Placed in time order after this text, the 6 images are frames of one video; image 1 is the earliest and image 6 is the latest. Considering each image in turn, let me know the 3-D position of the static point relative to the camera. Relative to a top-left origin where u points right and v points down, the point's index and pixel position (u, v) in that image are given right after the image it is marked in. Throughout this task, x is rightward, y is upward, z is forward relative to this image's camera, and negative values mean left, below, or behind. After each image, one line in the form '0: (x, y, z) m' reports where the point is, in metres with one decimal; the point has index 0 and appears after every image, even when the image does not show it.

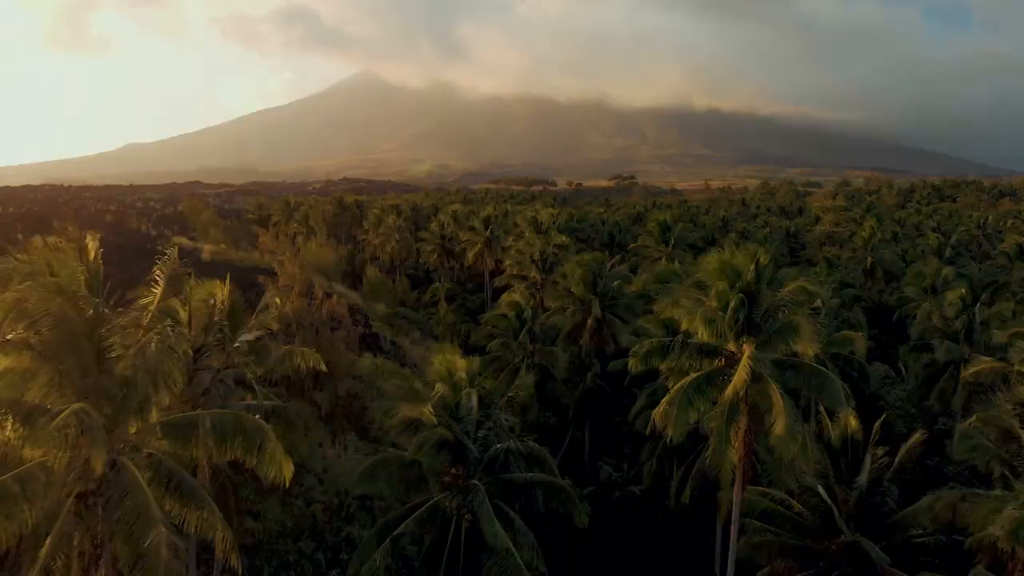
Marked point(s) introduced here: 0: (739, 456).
0: (+4.9, -3.7, +16.1) m
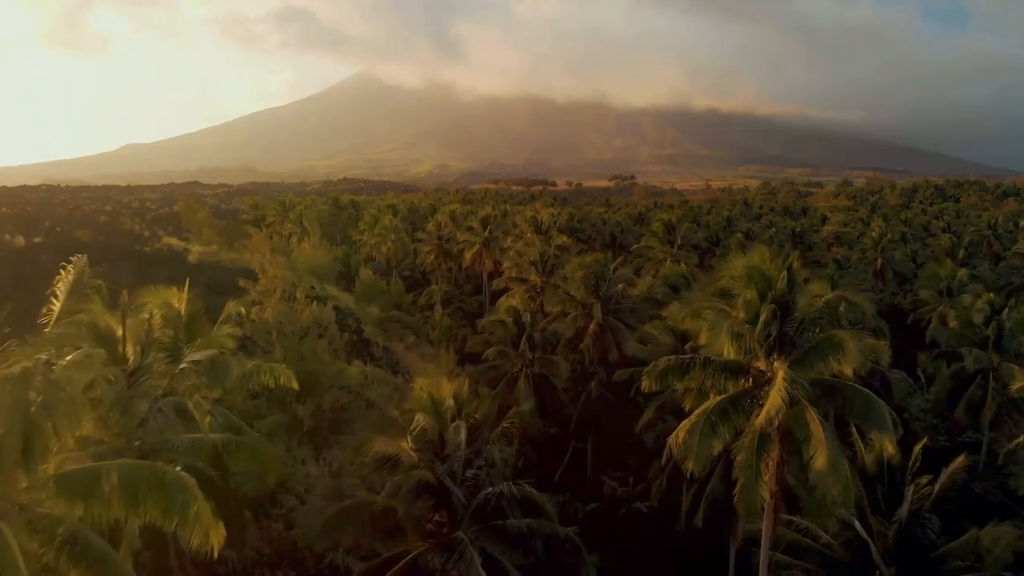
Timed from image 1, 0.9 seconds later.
0: (+4.9, -3.8, +14.0) m
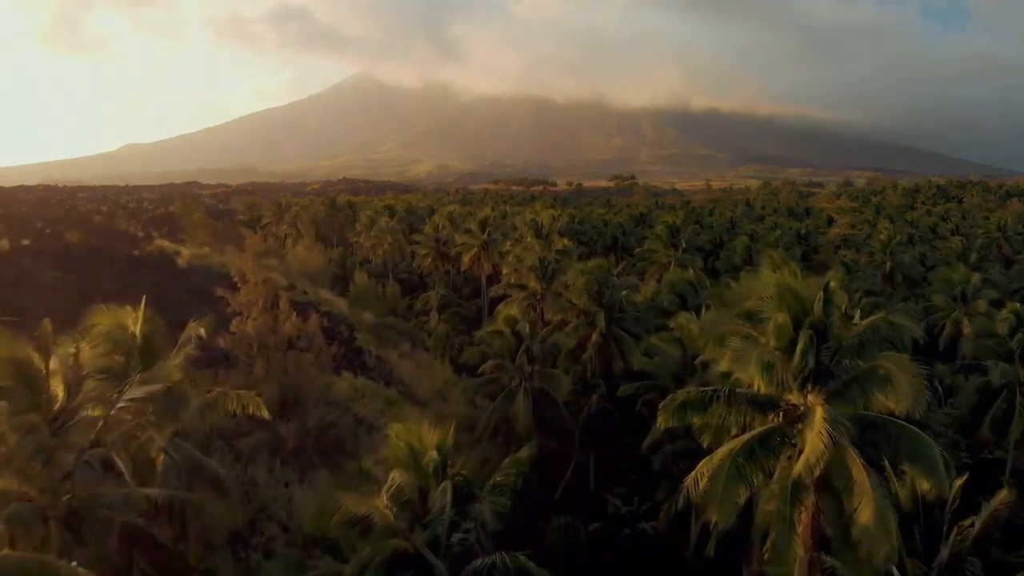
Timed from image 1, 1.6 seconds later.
0: (+4.8, -4.2, +12.2) m
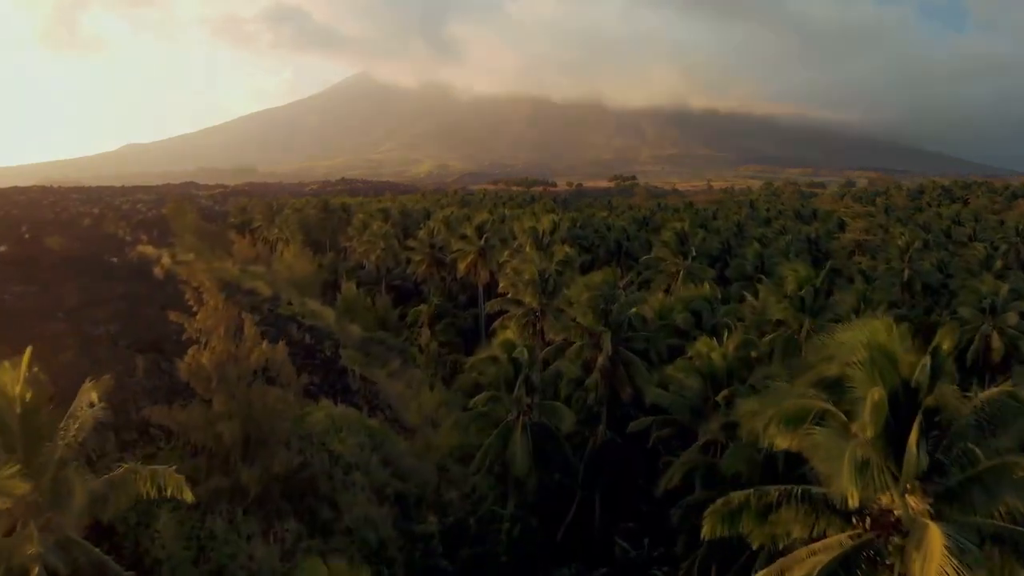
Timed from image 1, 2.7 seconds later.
0: (+4.7, -4.9, +8.9) m
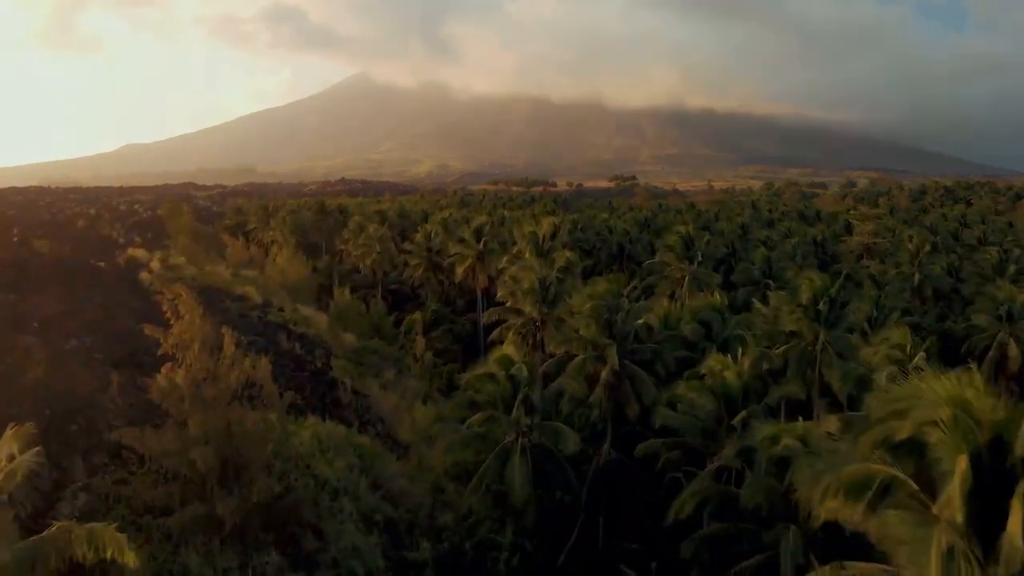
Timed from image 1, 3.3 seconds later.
0: (+4.6, -5.3, +7.2) m
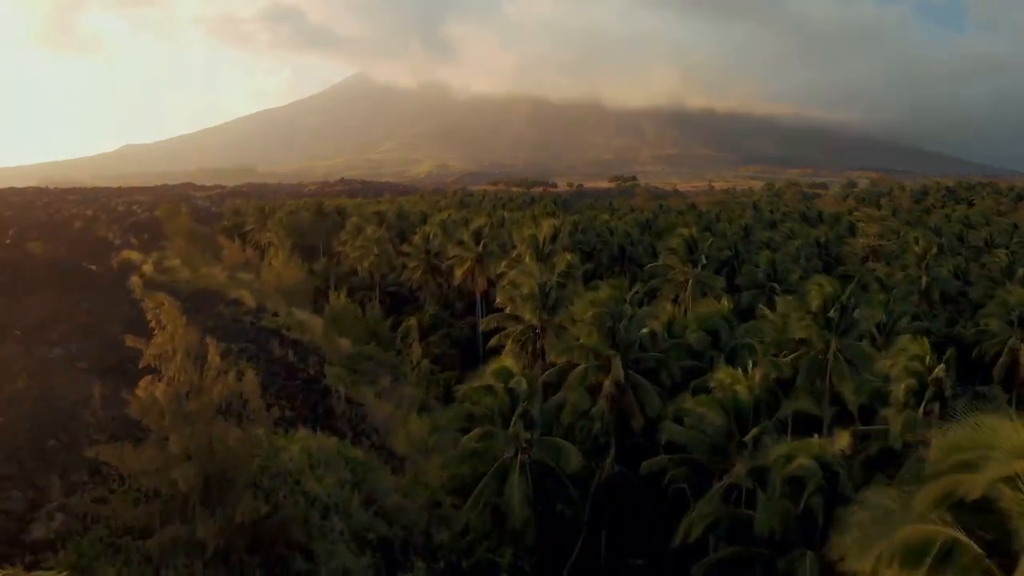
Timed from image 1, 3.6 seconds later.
0: (+4.6, -5.6, +6.1) m
